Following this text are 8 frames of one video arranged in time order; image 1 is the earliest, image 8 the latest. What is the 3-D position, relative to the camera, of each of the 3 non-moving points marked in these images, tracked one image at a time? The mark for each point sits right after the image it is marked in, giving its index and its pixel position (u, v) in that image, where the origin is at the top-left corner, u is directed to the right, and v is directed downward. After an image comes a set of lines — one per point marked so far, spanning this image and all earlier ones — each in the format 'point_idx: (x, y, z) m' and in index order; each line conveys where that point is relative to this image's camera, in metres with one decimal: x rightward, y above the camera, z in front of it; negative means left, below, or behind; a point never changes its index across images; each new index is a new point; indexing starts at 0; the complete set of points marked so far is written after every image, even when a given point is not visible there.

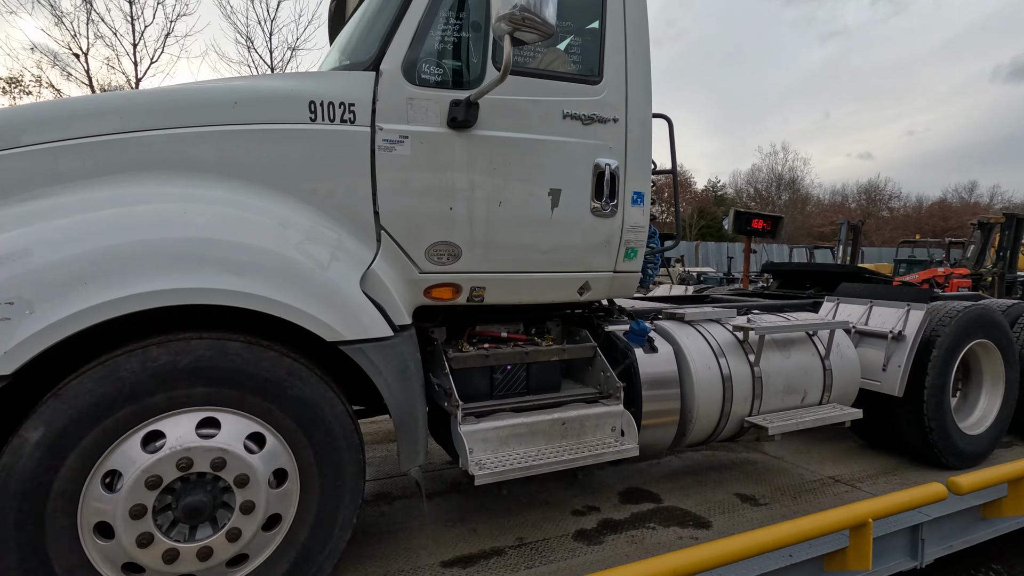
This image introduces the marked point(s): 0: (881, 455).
0: (+2.3, -1.0, +3.3) m
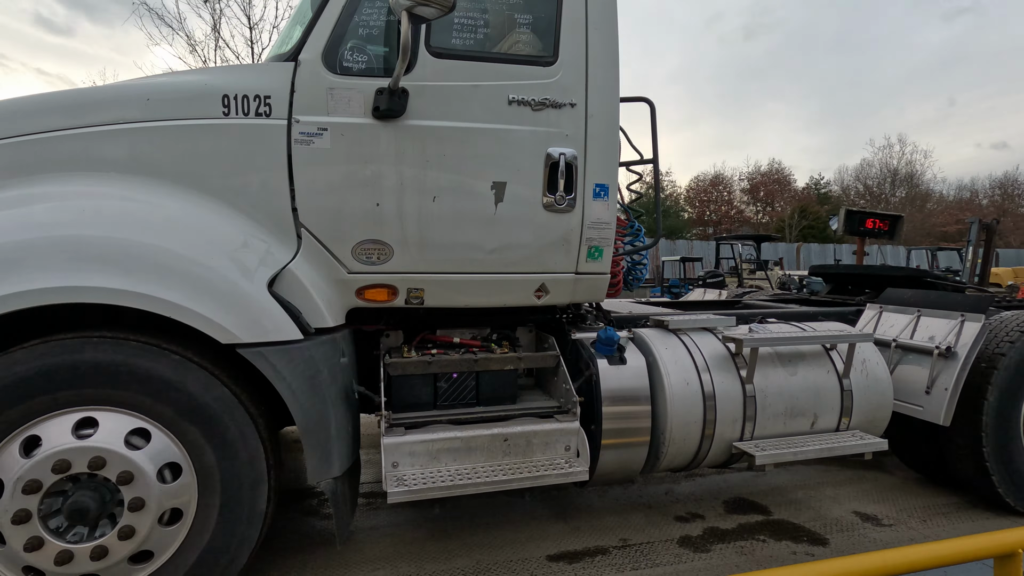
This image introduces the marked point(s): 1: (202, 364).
0: (+2.2, -1.1, +2.8) m
1: (-0.9, -0.2, +1.6) m
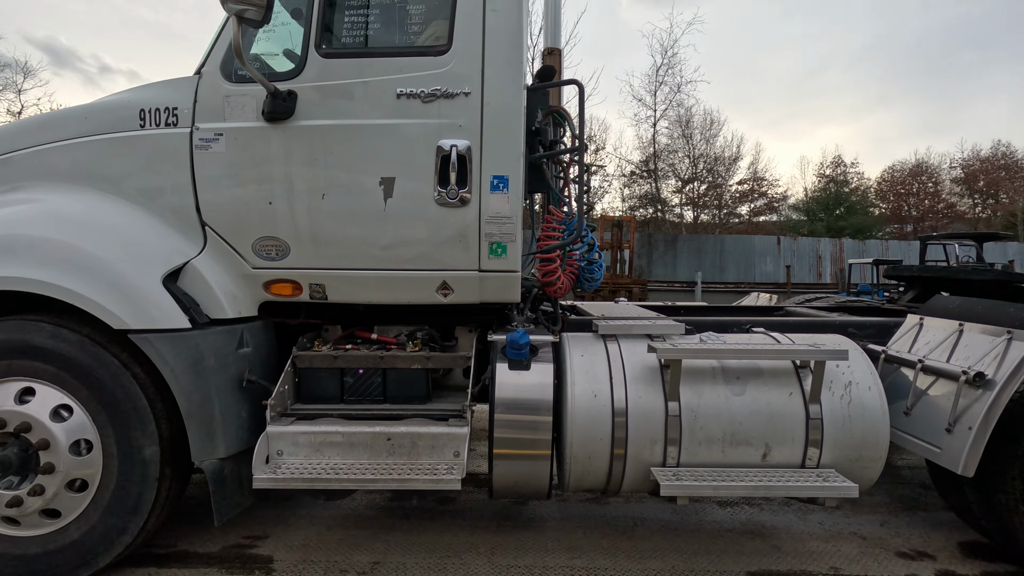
0: (+1.9, -1.1, +2.1) m
1: (-1.4, -0.2, +1.8) m
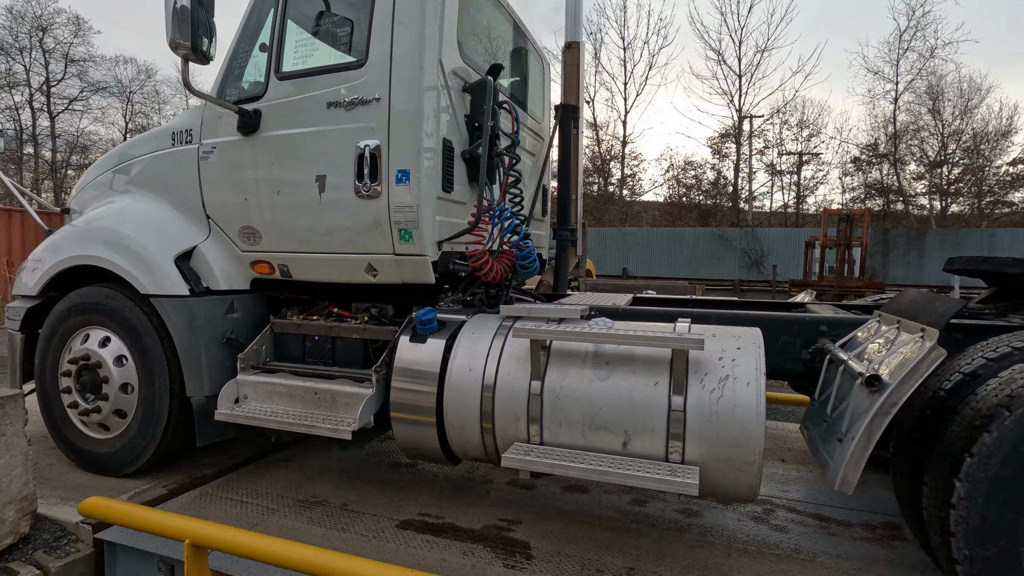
0: (+1.5, -1.1, +1.7) m
1: (-1.7, -0.1, +2.5) m
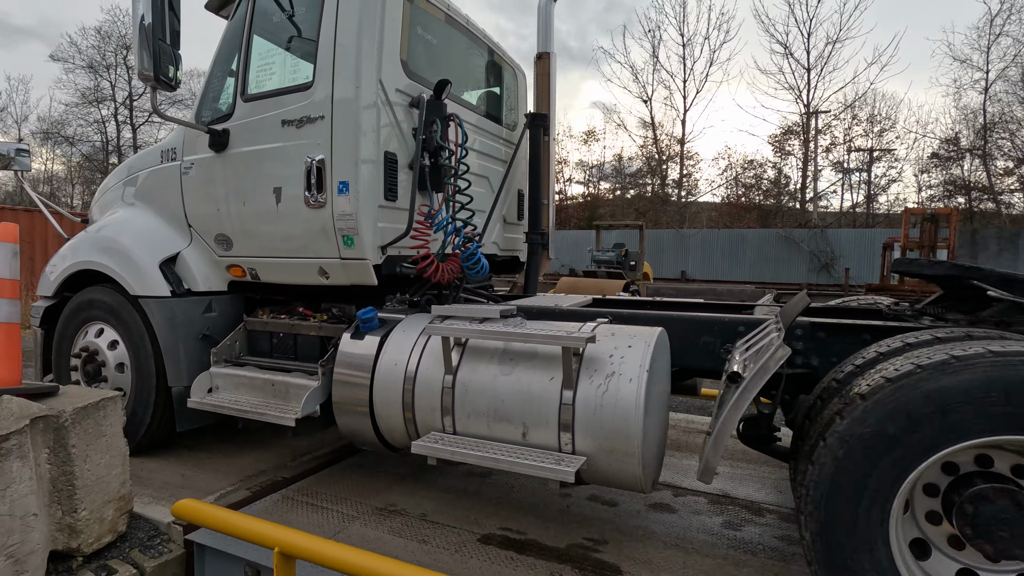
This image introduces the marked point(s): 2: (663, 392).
0: (+1.1, -1.1, +1.8) m
1: (-2.0, -0.1, +2.8) m
2: (+0.5, -0.4, +1.9) m
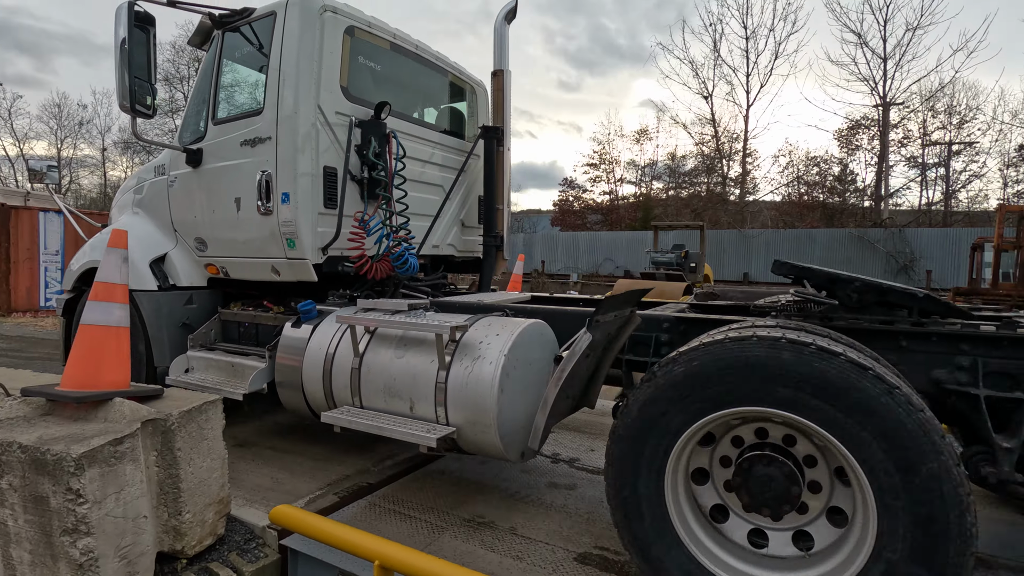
0: (+0.6, -1.1, +2.0) m
1: (-2.4, -0.1, +3.4) m
2: (+0.1, -0.4, +2.2) m
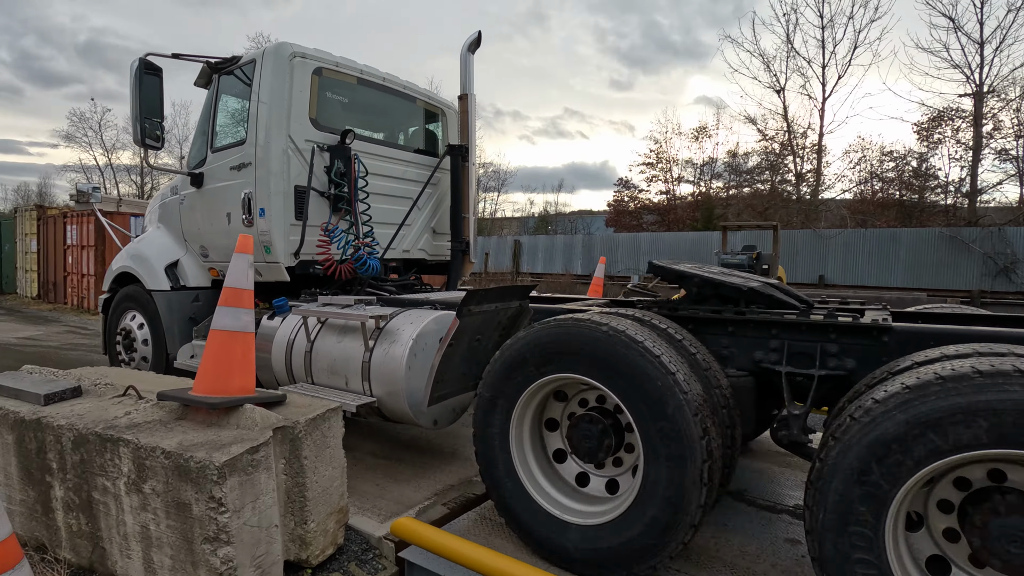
0: (+0.1, -1.0, +2.4) m
1: (-2.7, -0.1, +4.1) m
2: (-0.4, -0.4, +2.7) m
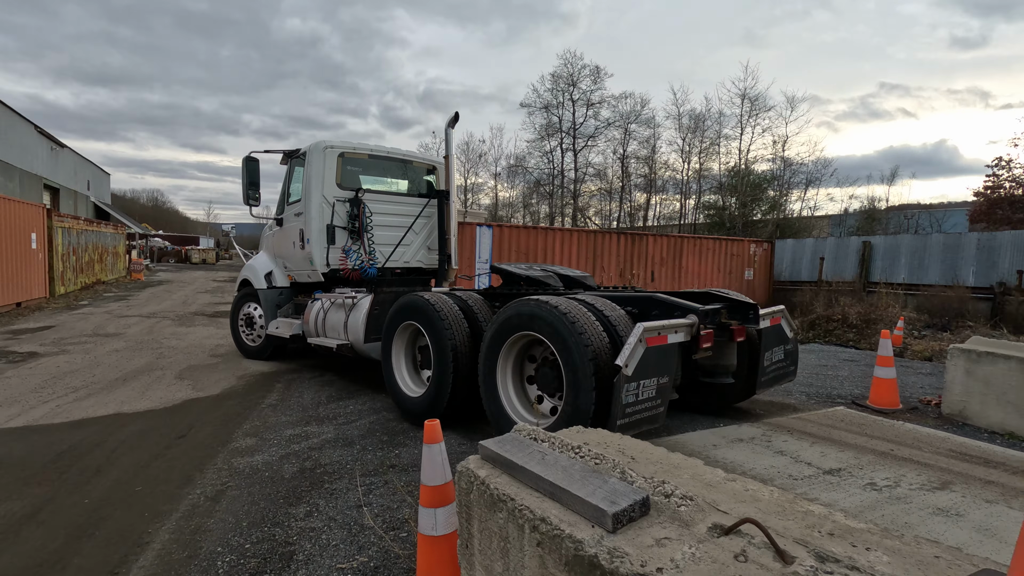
0: (+2.1, -1.3, +0.4) m
1: (+0.4, -0.2, +3.2) m
2: (+1.8, -0.6, +0.9) m
